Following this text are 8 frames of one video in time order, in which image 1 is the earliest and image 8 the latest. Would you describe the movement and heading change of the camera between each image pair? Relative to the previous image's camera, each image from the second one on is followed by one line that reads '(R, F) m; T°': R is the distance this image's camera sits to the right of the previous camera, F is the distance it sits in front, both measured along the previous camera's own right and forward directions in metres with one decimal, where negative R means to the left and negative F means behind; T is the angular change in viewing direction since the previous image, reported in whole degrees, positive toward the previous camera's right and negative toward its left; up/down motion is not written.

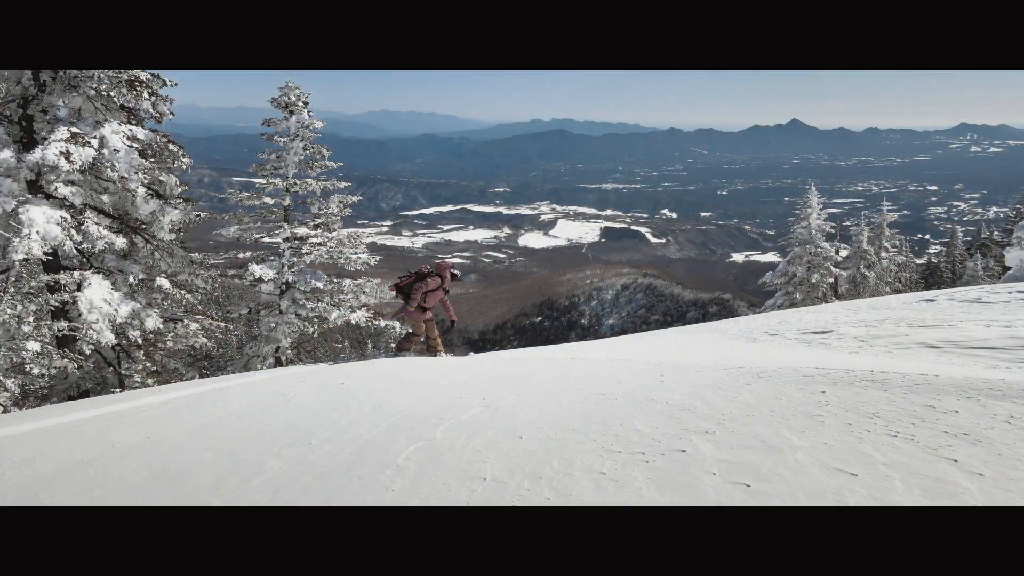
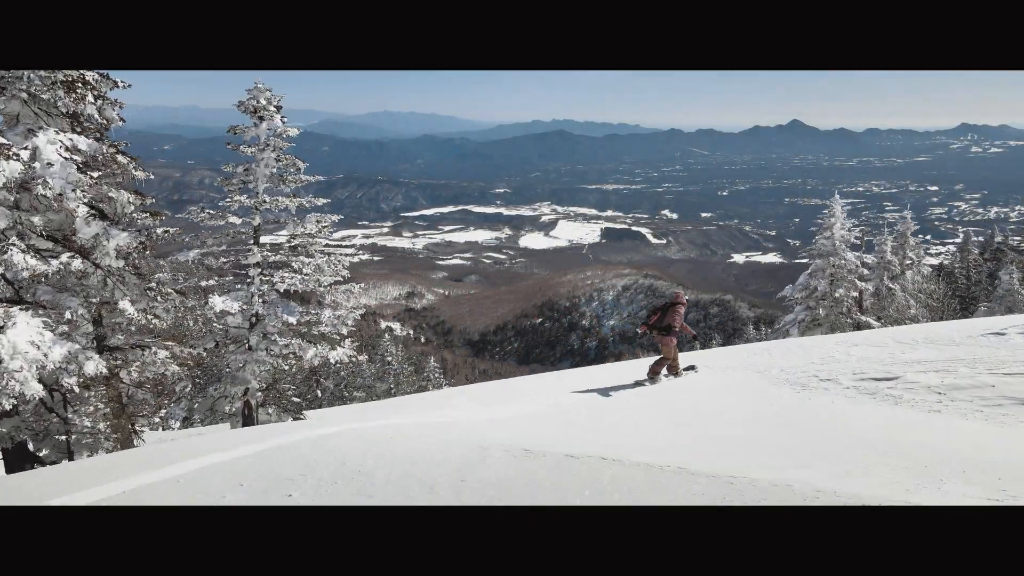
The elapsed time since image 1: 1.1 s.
(0.0, +0.8) m; 0°
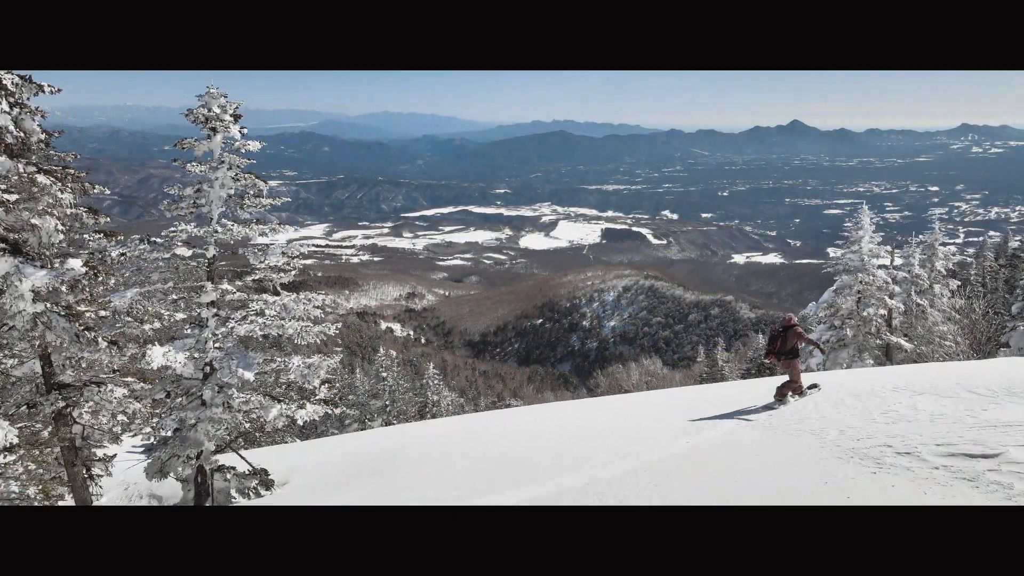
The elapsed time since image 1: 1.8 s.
(0.0, +0.9) m; 0°
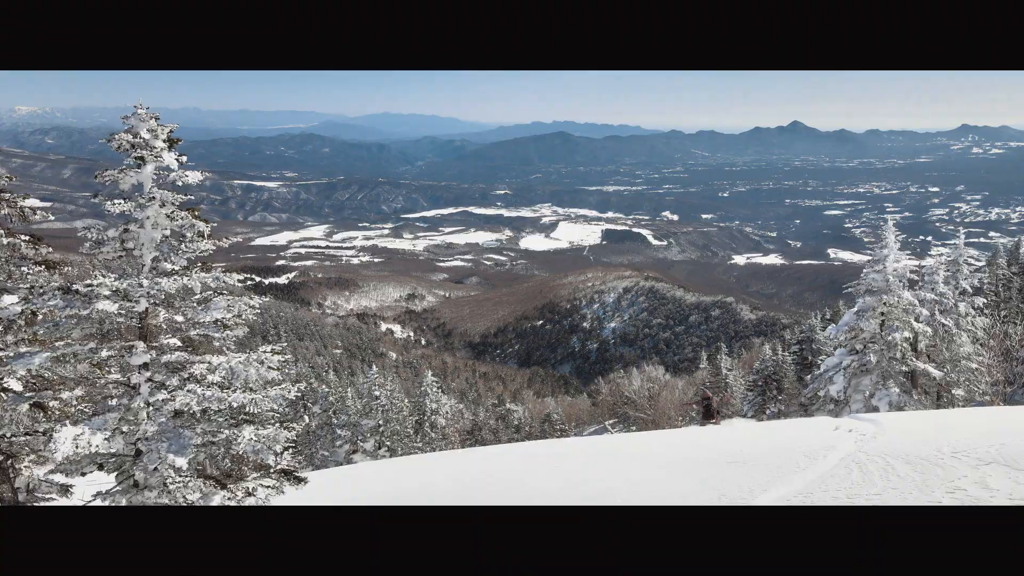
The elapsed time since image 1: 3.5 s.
(0.0, +0.7) m; 0°
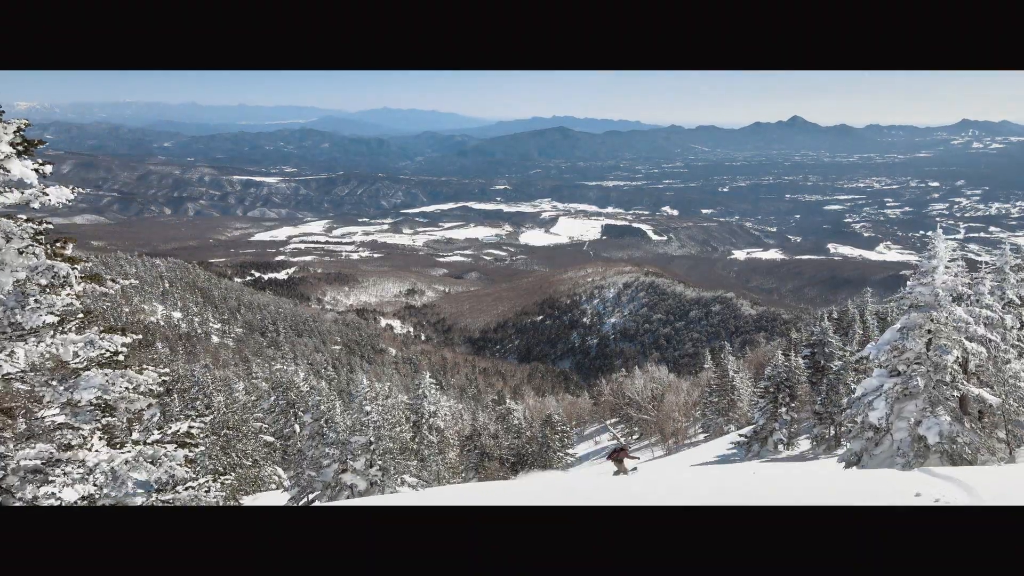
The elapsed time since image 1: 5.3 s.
(0.0, +1.1) m; 0°
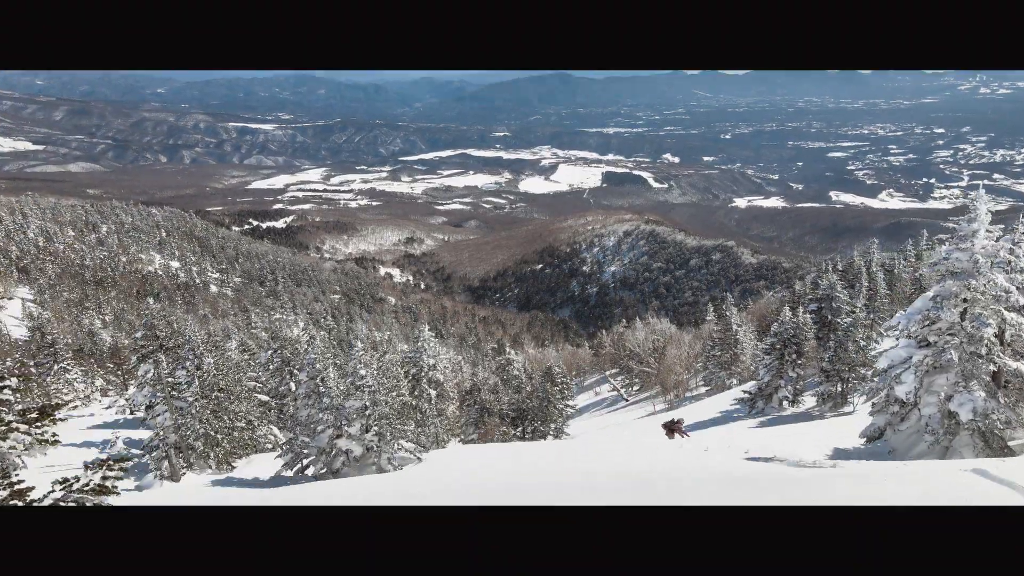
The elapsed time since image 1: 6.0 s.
(0.0, +0.8) m; 0°
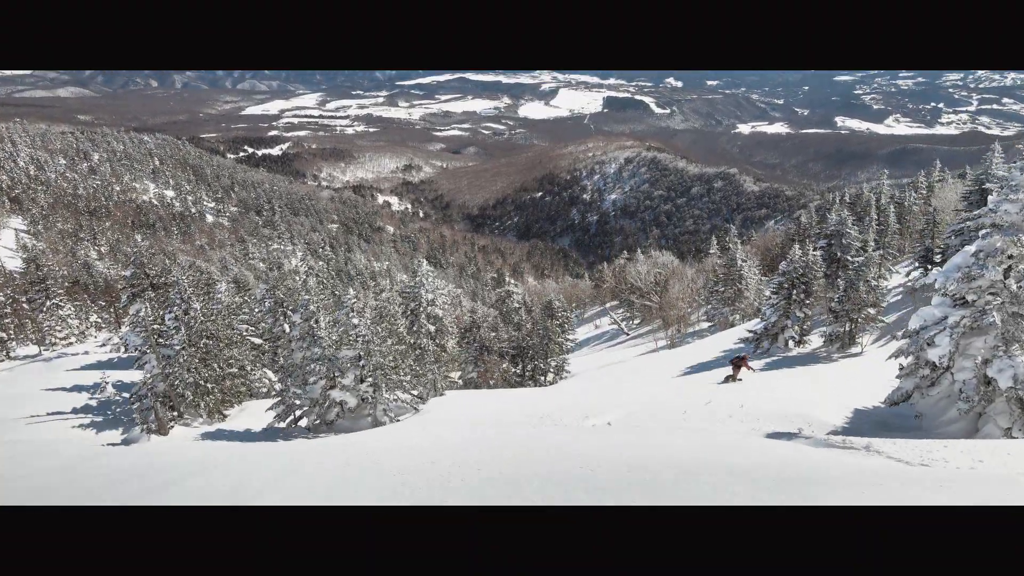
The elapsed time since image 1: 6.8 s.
(0.0, +0.9) m; 0°
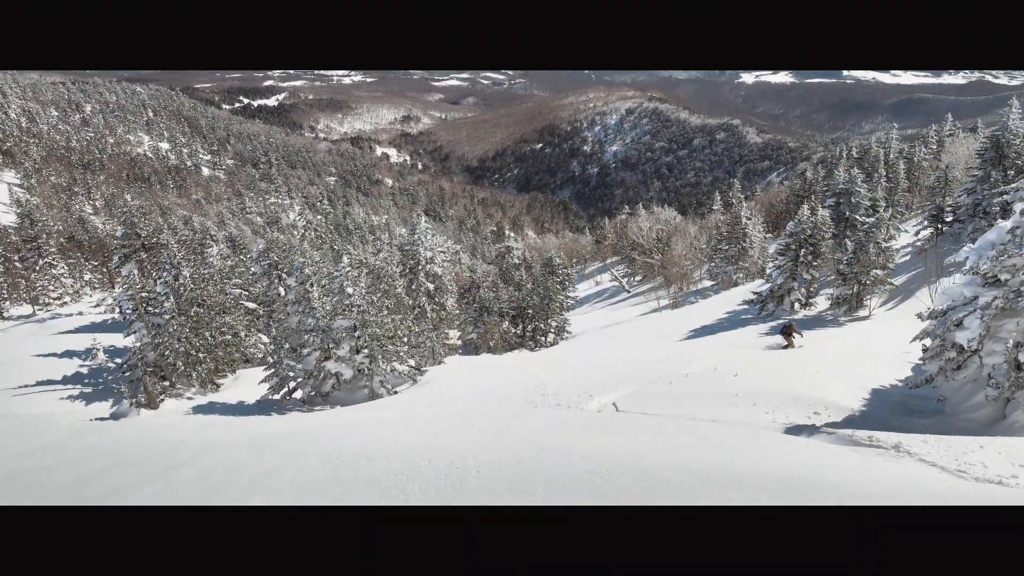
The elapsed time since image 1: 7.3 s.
(0.0, +0.6) m; 0°
